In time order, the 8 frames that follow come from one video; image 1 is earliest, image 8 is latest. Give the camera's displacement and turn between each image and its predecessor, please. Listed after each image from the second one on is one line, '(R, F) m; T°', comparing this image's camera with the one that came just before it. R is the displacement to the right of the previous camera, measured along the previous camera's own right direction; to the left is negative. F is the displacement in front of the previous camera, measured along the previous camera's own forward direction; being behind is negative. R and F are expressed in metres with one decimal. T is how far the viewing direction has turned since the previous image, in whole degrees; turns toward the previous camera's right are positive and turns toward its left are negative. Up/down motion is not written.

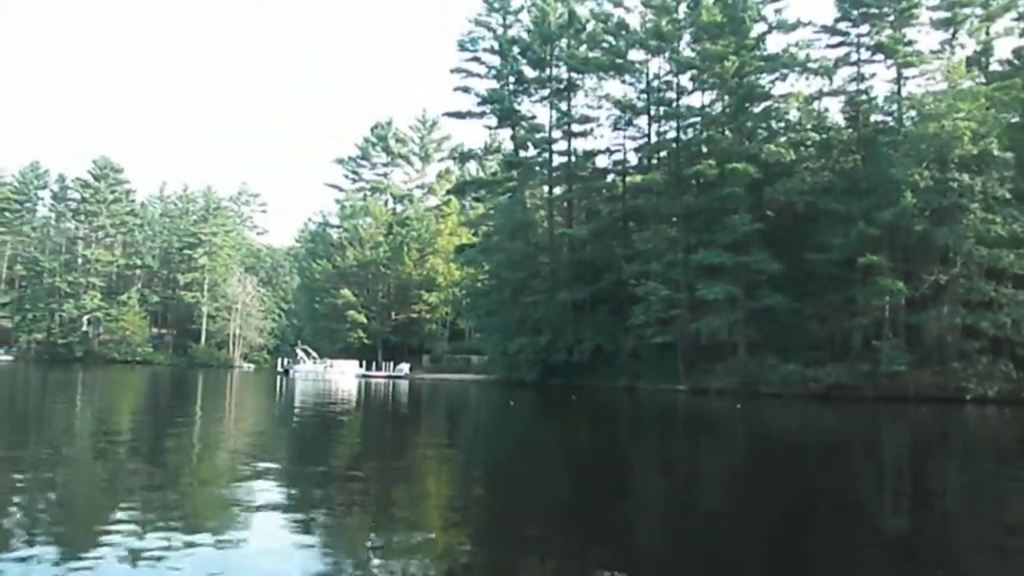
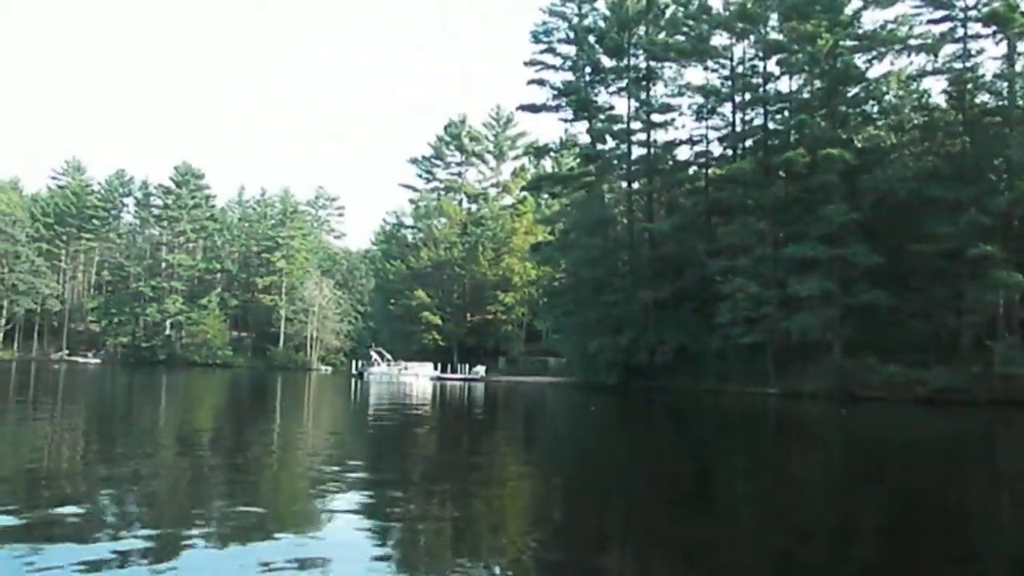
(0.0, +0.9) m; -5°
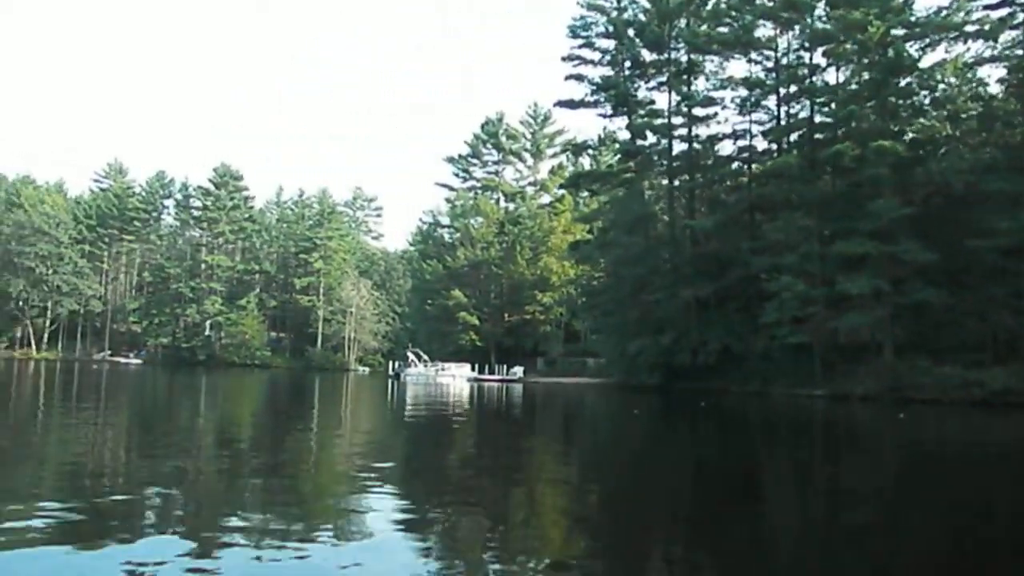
(0.0, +0.5) m; -2°
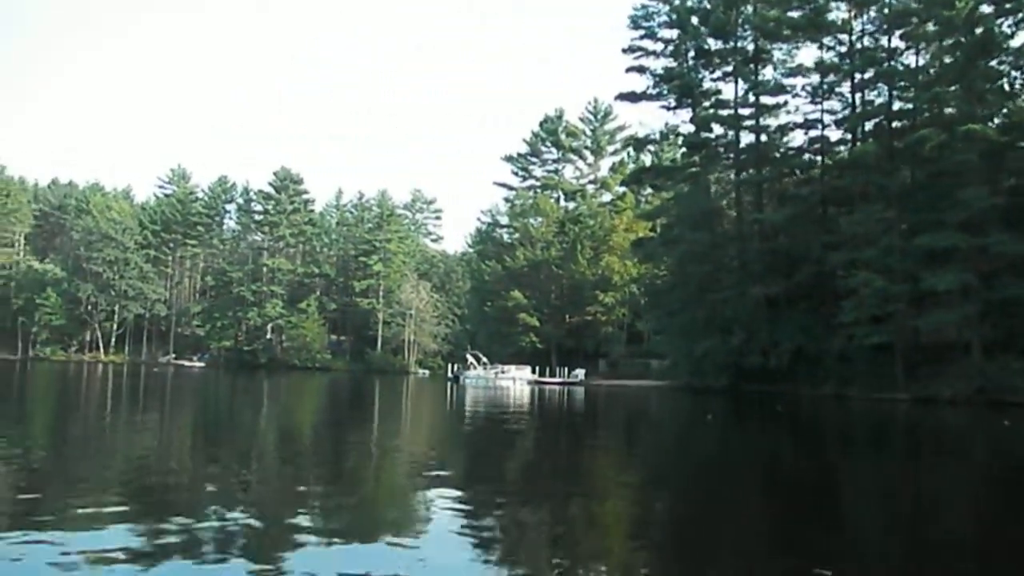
(0.0, +0.7) m; -4°
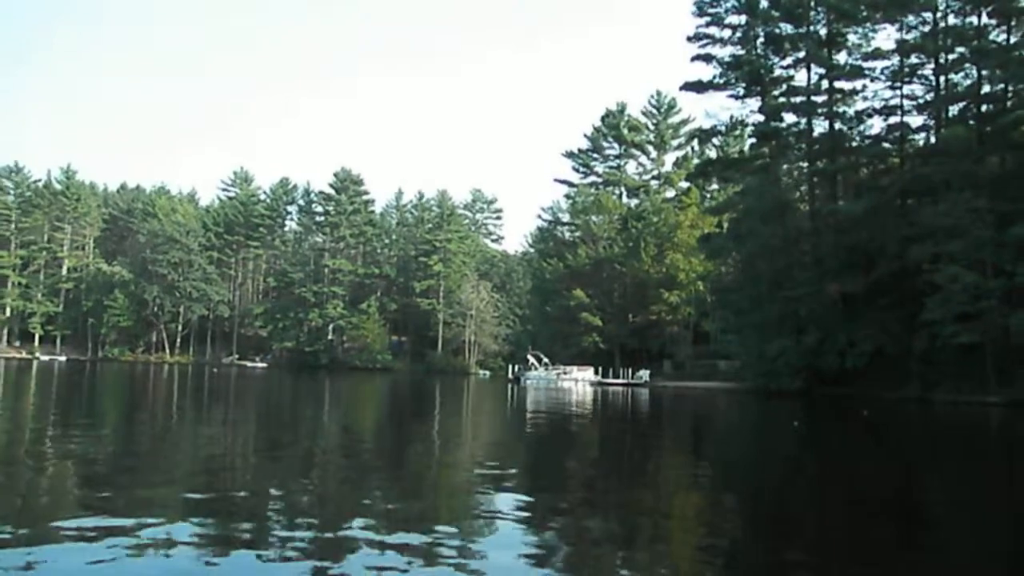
(0.0, +0.7) m; -4°
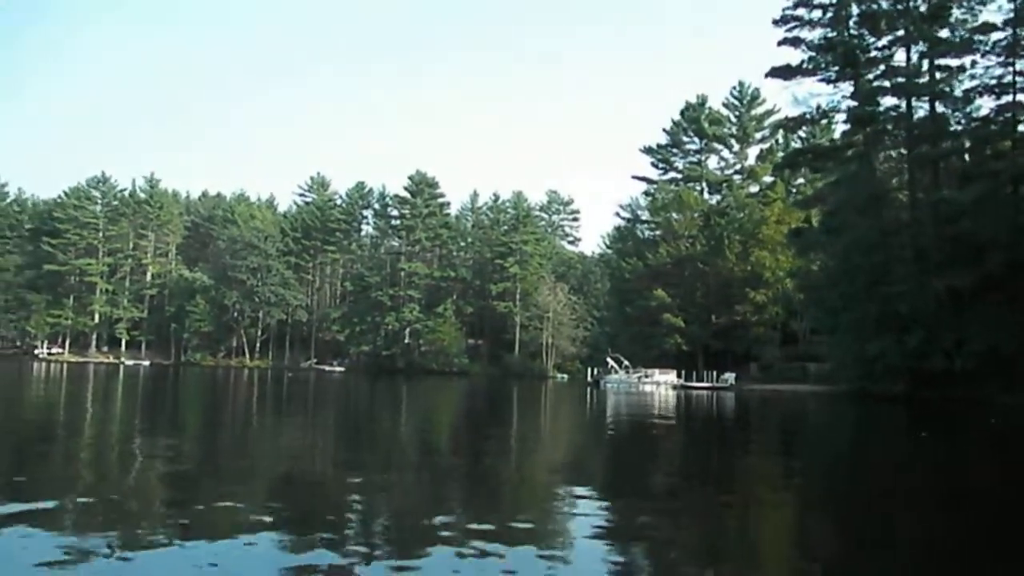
(0.0, +0.9) m; -5°
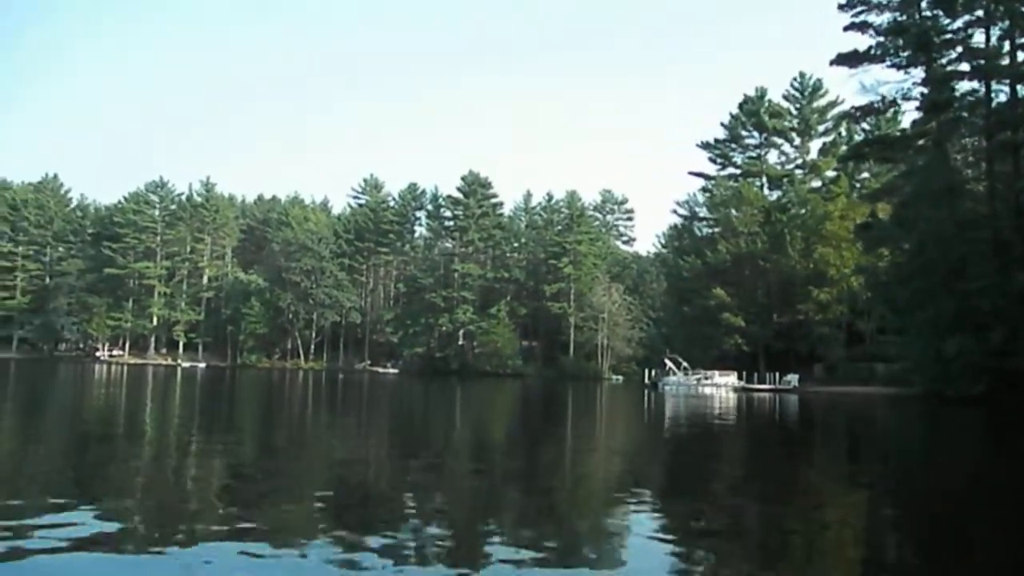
(0.0, +0.6) m; -3°
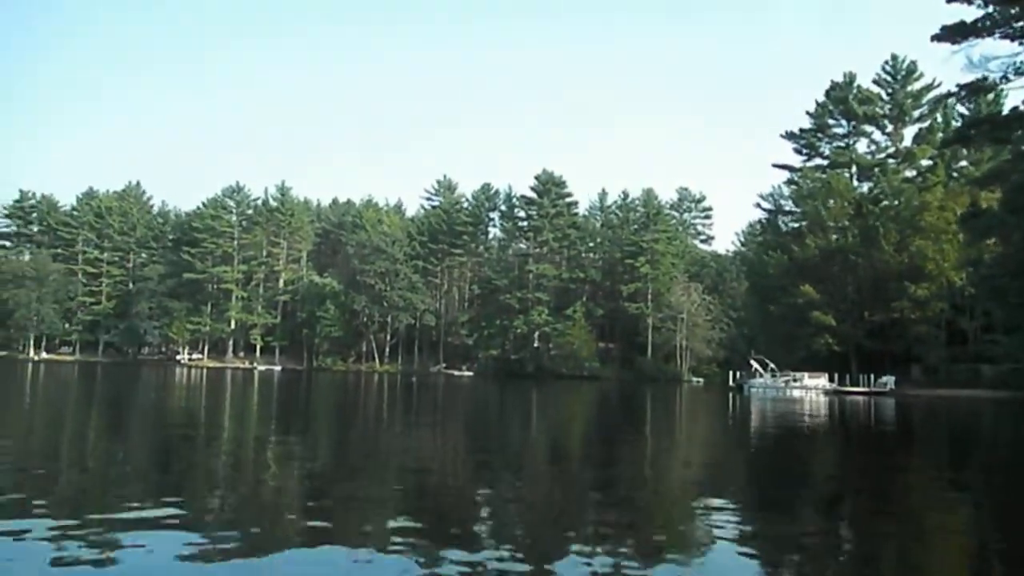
(0.0, +0.9) m; -5°
